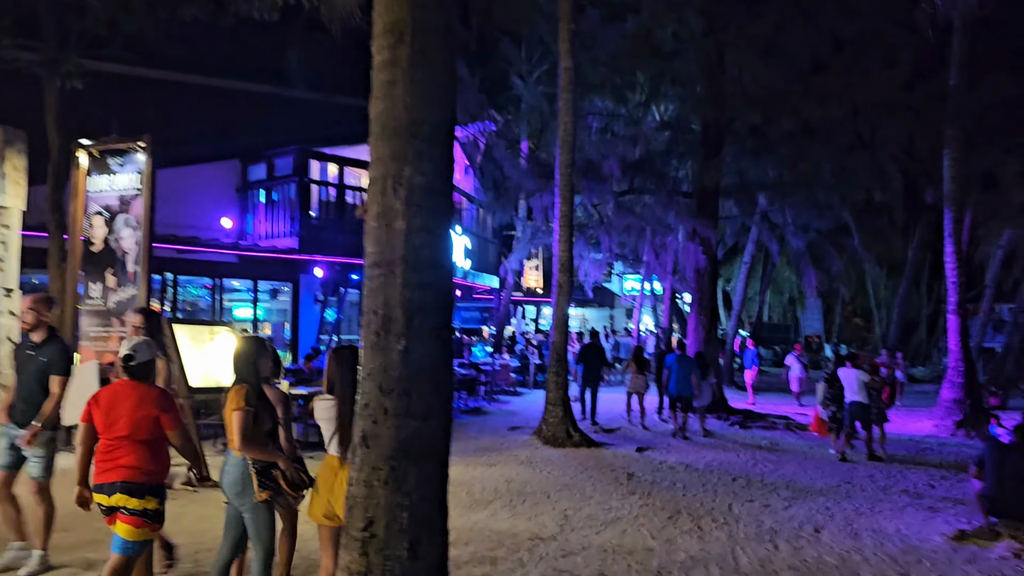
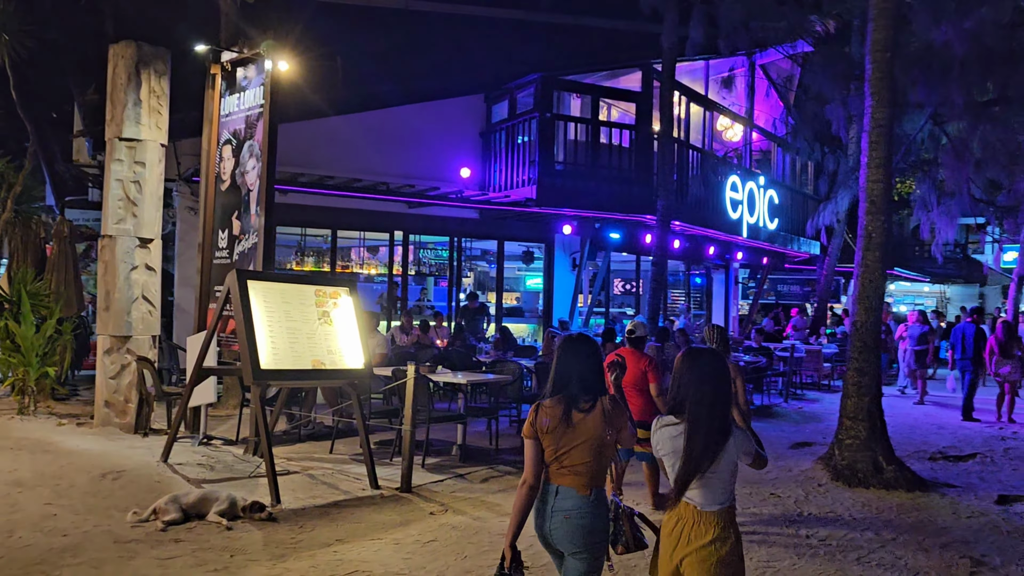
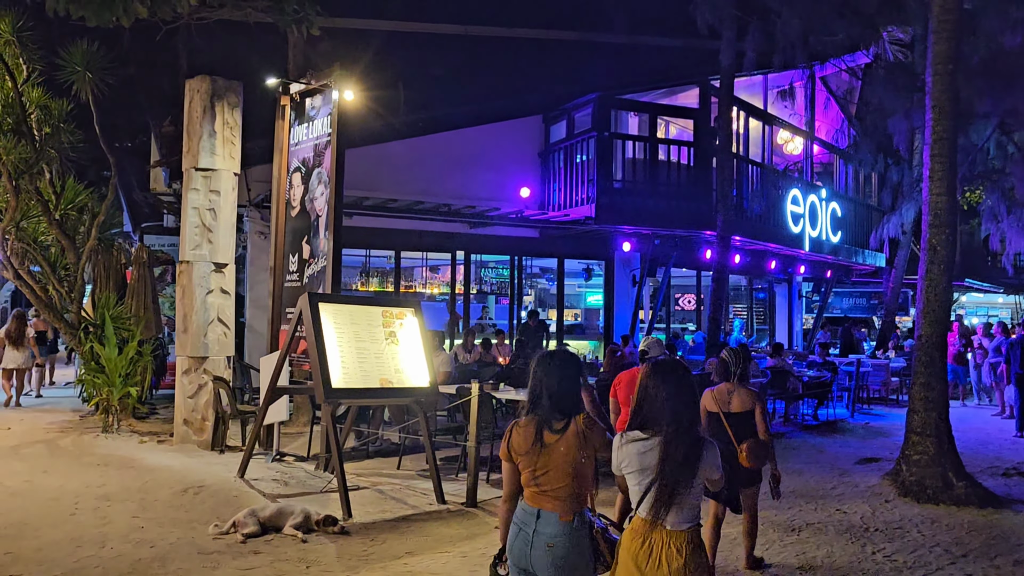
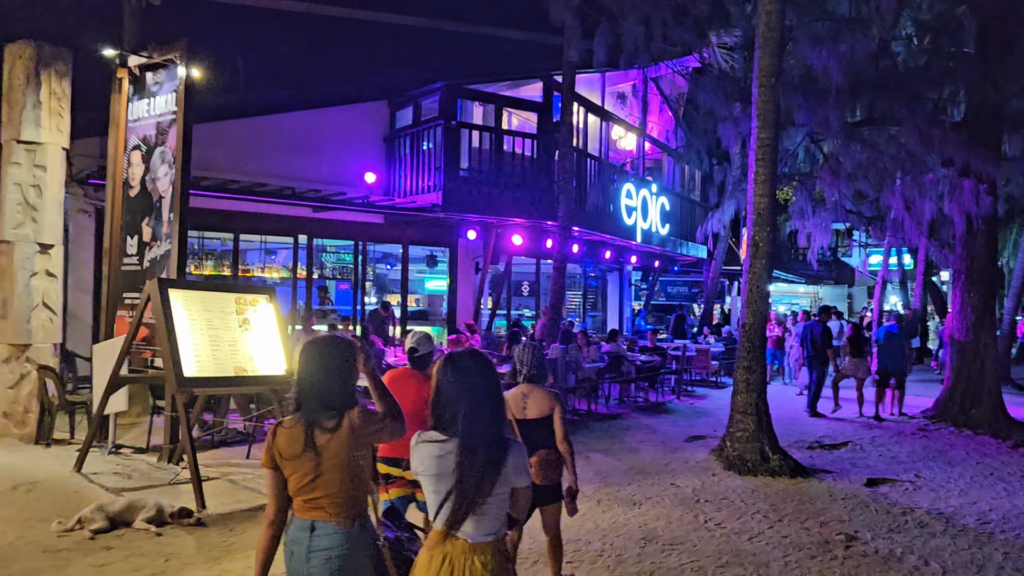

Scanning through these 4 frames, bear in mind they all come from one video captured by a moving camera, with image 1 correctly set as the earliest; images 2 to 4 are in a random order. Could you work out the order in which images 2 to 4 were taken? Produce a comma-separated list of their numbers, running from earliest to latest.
4, 3, 2
